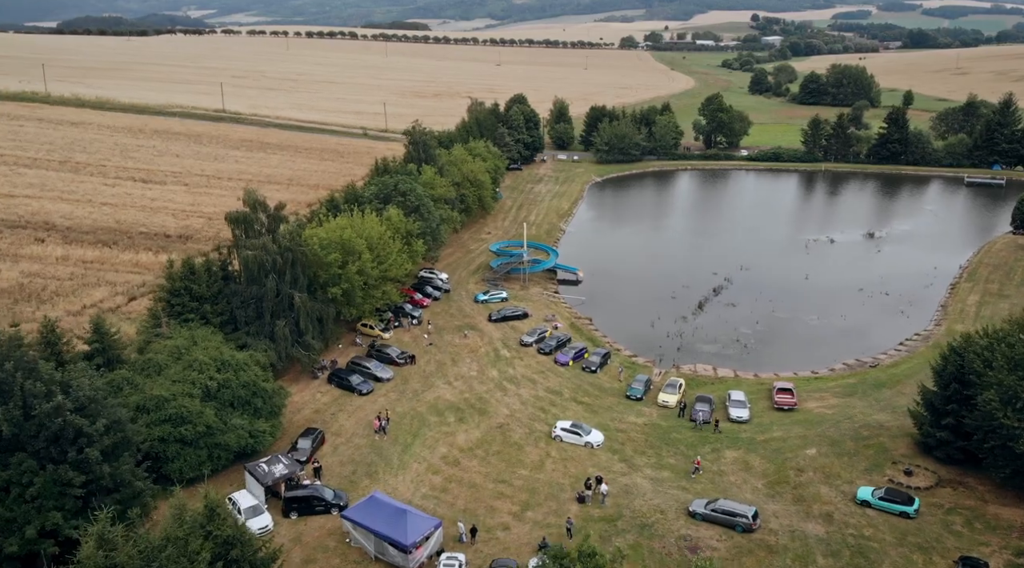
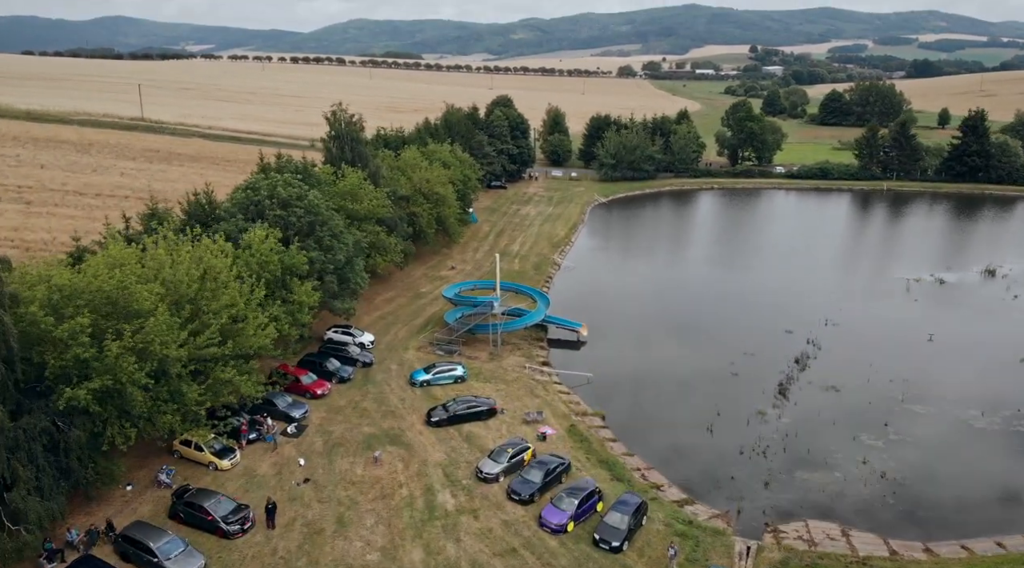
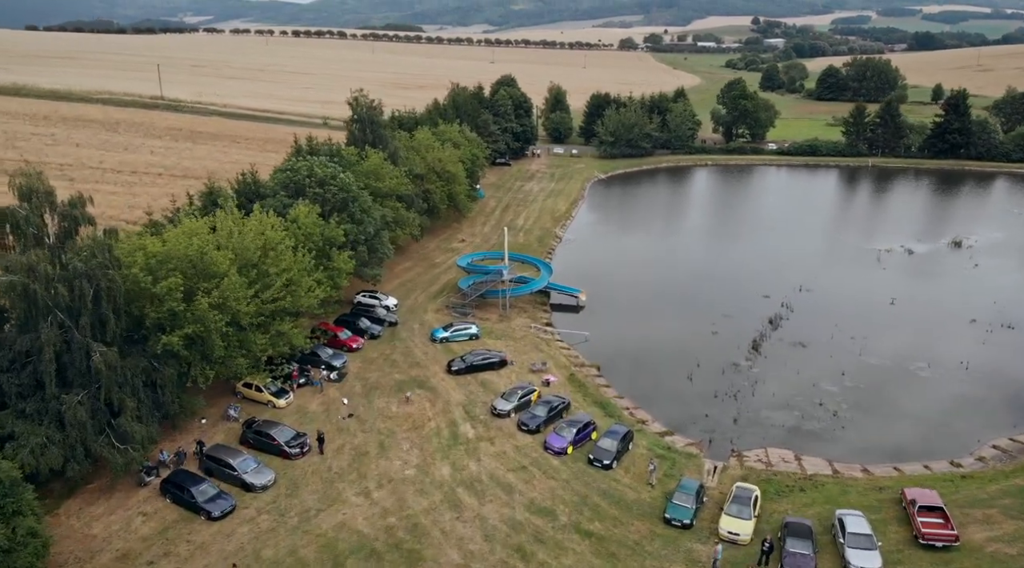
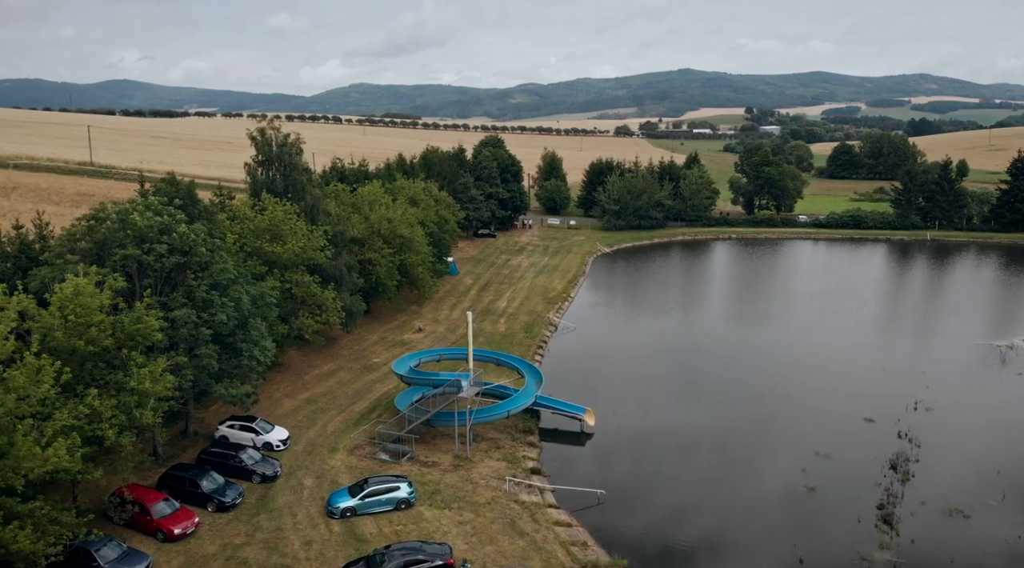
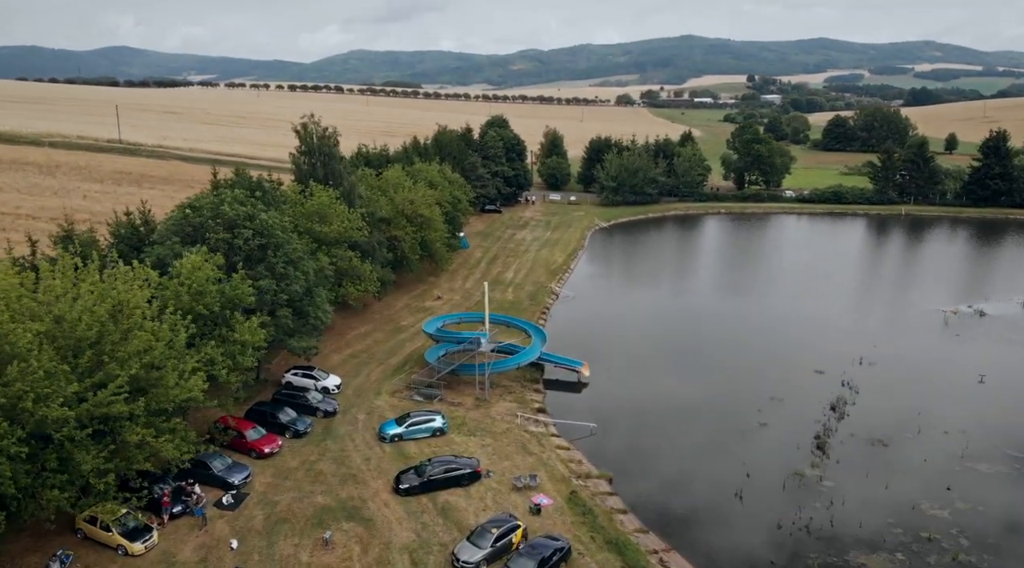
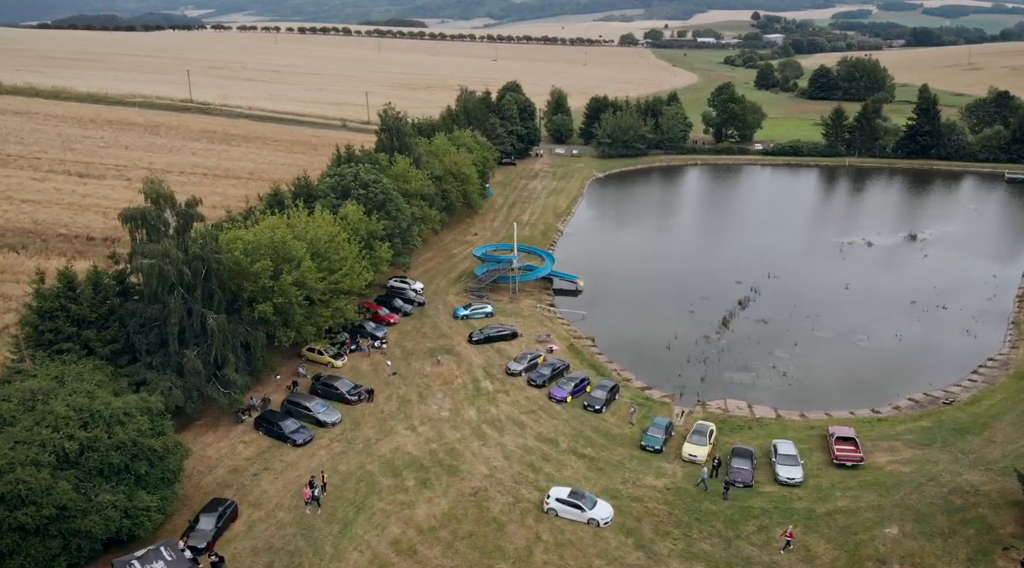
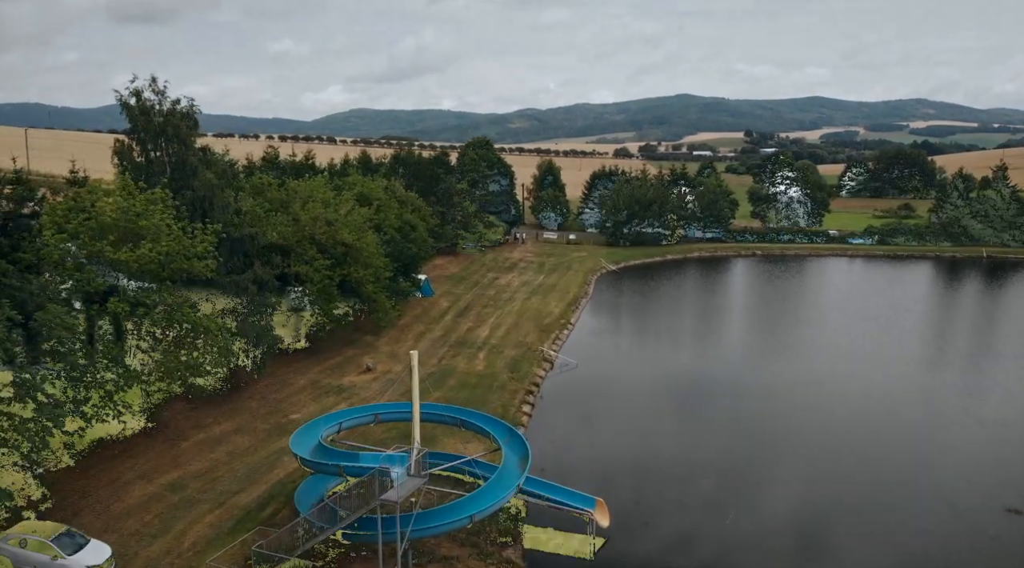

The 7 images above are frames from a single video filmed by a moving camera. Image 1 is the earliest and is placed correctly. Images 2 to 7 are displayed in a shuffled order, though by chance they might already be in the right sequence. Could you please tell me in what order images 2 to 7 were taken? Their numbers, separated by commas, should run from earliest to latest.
6, 3, 2, 5, 4, 7
